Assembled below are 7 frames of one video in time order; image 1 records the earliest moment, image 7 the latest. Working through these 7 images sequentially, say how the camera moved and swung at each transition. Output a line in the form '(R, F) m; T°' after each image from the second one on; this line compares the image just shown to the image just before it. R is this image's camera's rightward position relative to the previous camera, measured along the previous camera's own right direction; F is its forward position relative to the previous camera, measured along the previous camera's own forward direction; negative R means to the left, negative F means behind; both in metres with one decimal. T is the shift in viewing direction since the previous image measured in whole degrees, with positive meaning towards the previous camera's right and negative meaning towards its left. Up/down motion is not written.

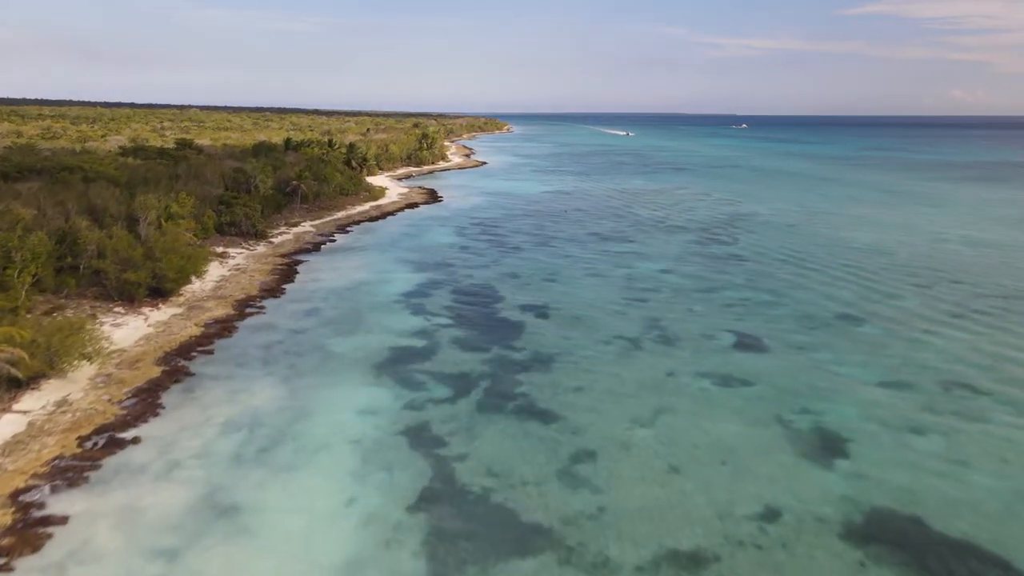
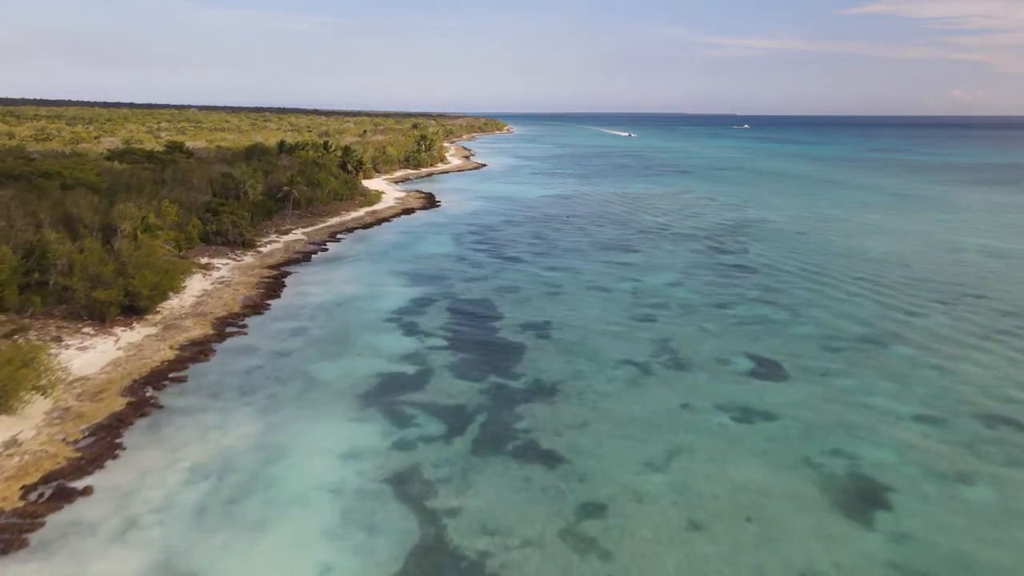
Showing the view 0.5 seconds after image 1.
(0.0, +1.2) m; 0°
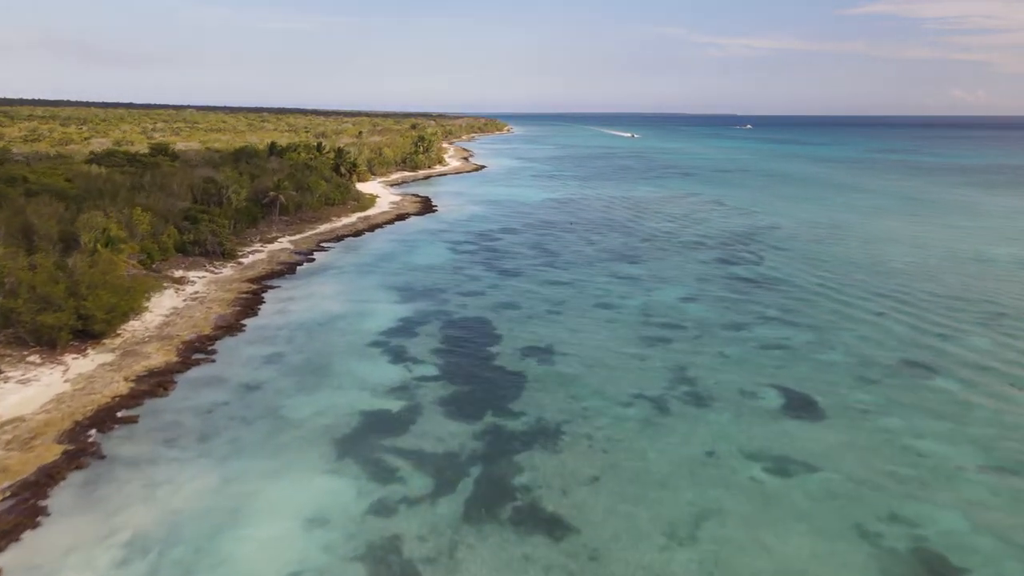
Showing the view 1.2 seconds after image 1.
(0.0, +1.7) m; 0°
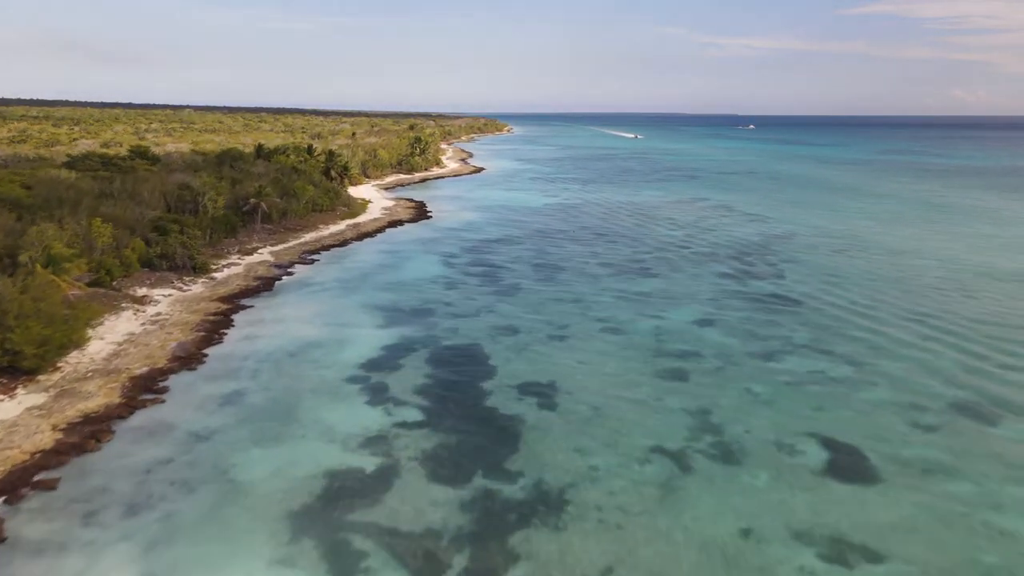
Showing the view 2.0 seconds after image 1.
(+0.1, +2.0) m; 0°
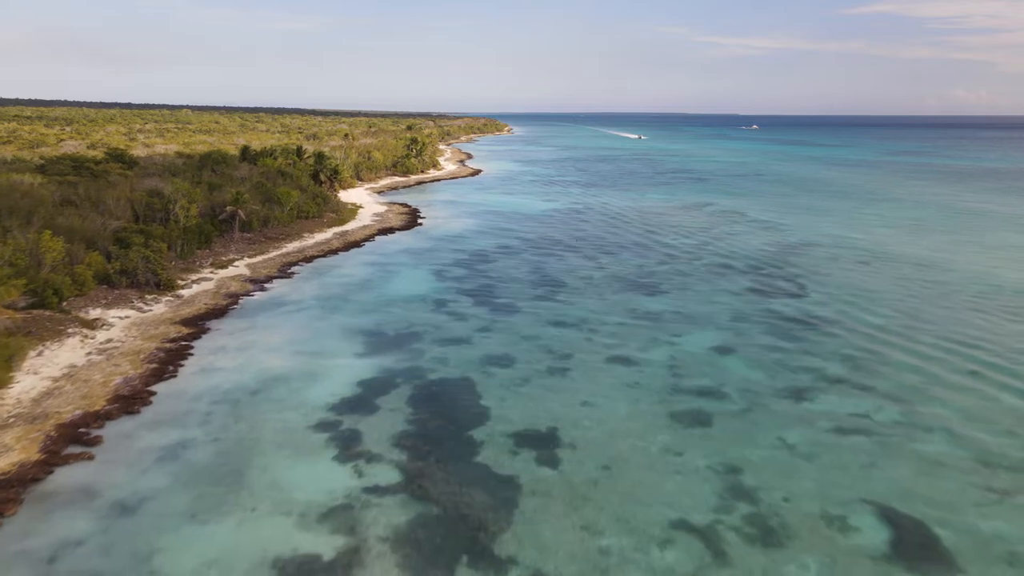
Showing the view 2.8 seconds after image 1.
(+0.1, +2.0) m; 0°
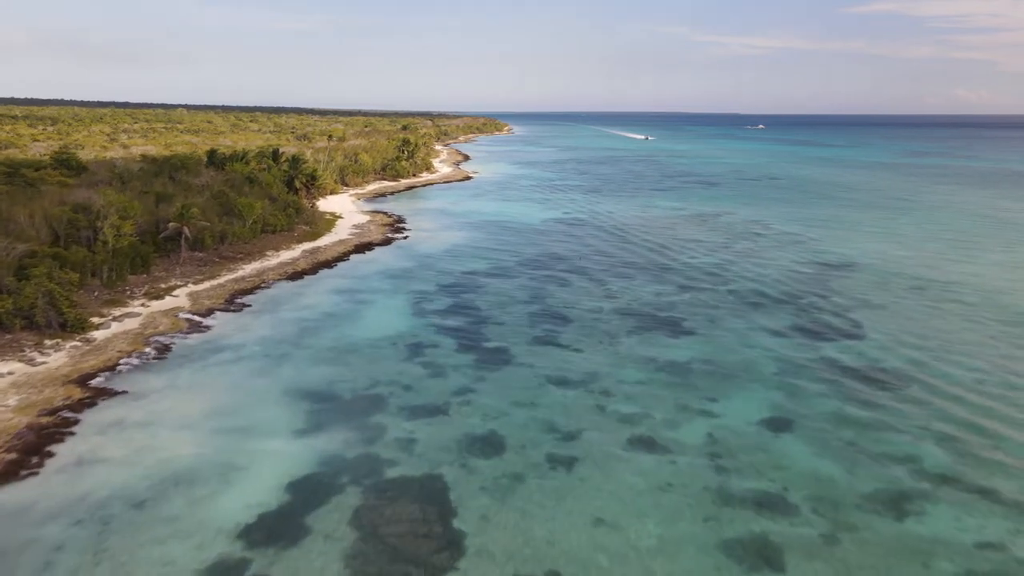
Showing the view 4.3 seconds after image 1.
(+0.2, +3.8) m; 0°
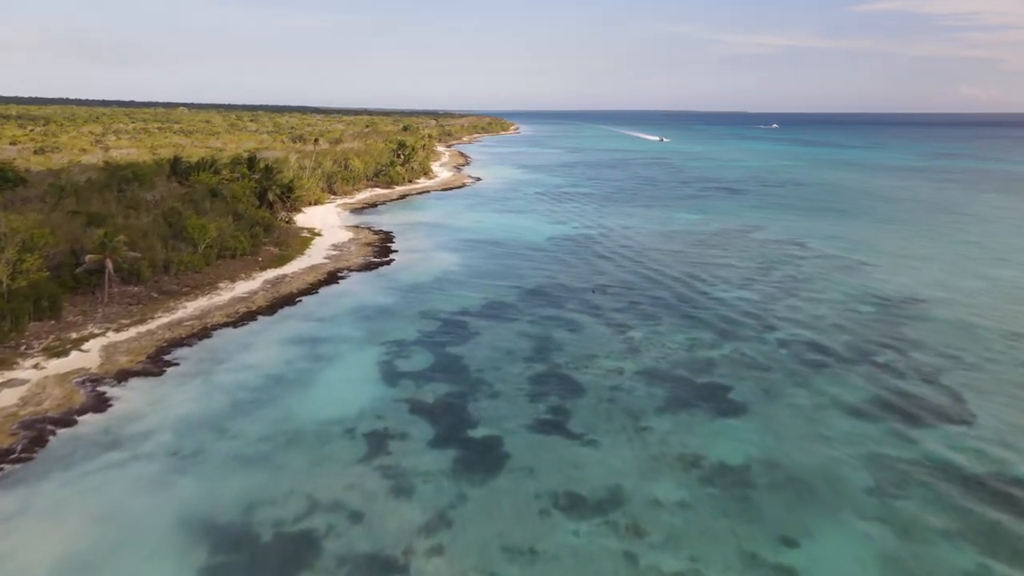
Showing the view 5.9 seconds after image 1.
(+0.2, +4.1) m; -1°
